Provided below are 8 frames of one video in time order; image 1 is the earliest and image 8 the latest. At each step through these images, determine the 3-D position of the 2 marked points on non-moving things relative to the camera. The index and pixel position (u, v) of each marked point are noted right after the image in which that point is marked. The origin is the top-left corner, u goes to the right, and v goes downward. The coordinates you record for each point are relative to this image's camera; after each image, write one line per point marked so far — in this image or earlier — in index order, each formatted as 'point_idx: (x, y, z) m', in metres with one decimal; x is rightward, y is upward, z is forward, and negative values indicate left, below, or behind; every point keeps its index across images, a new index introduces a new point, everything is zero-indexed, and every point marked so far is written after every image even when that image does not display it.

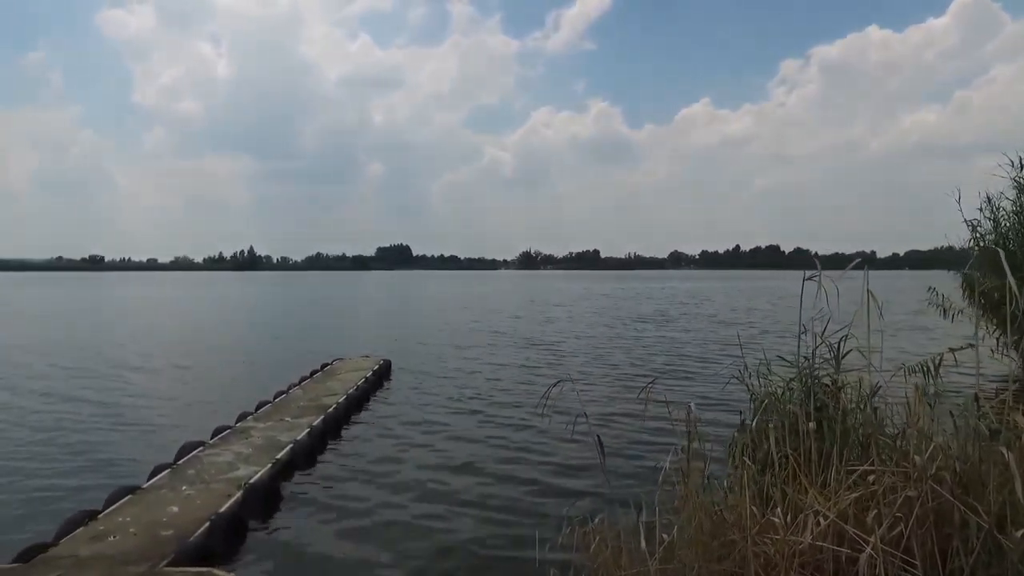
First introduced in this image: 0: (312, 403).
0: (-4.6, -2.7, +13.8) m
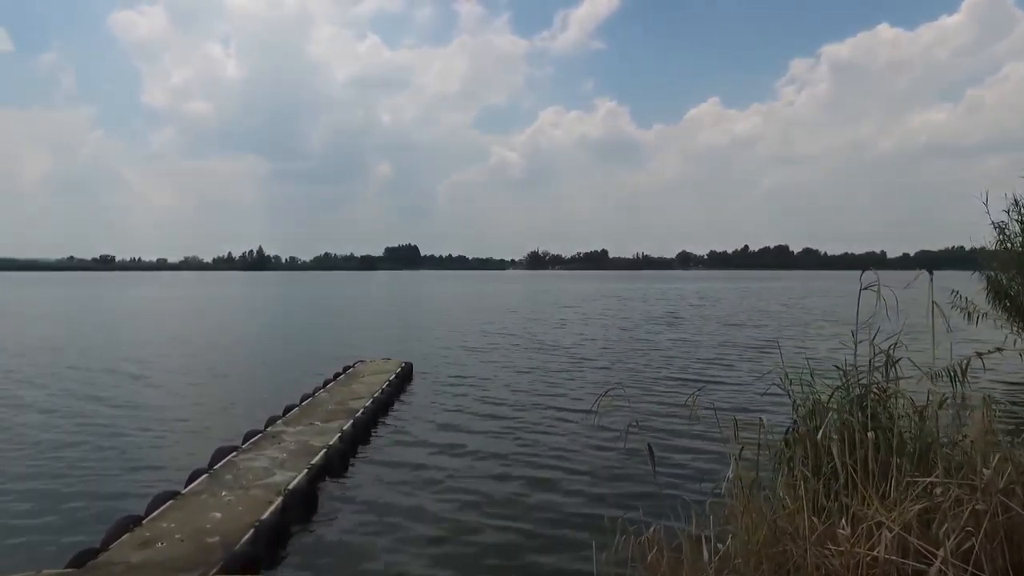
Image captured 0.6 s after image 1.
0: (-4.0, -2.7, +13.9) m
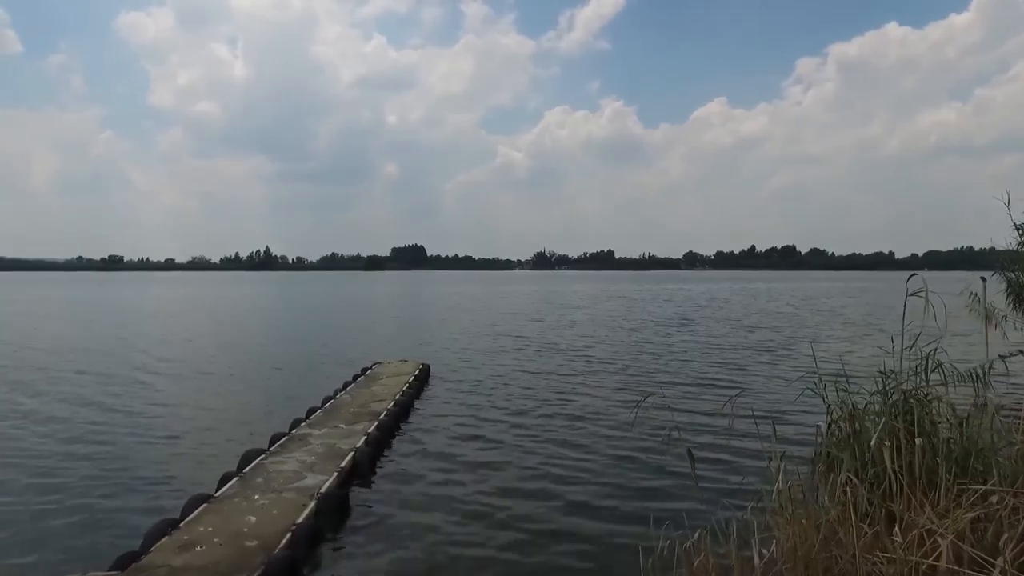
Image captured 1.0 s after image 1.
0: (-3.5, -2.8, +13.9) m
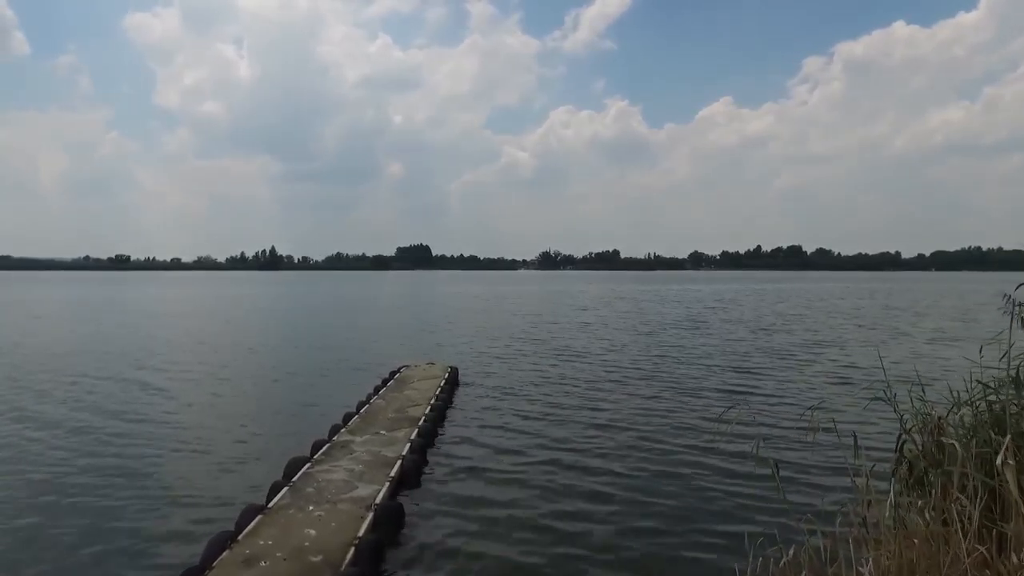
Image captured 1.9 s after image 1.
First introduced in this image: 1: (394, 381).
0: (-2.6, -2.9, +13.7) m
1: (-3.5, -2.8, +17.7) m
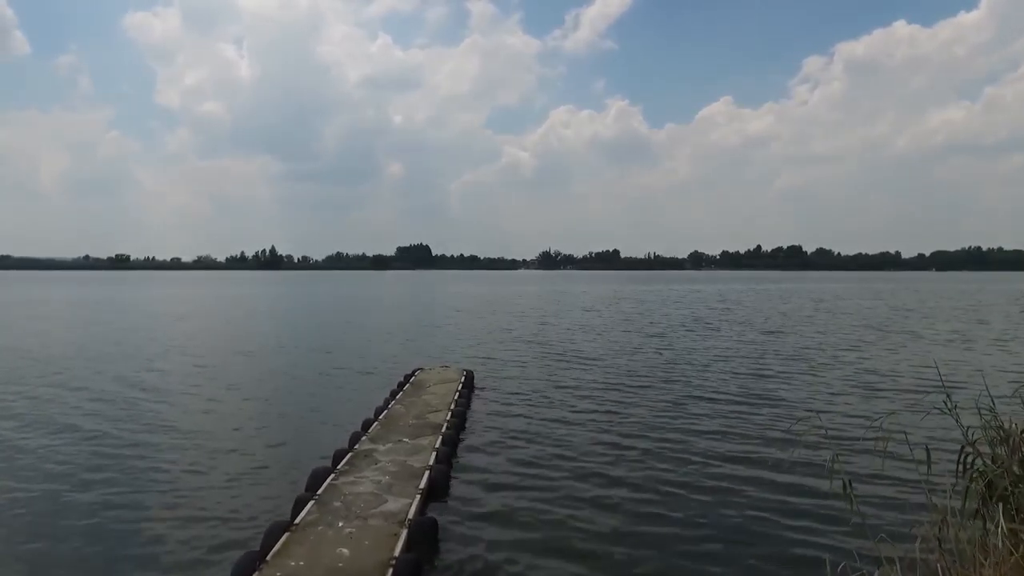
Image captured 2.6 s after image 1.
0: (-2.0, -2.9, +13.2) m
1: (-2.9, -2.8, +17.3) m
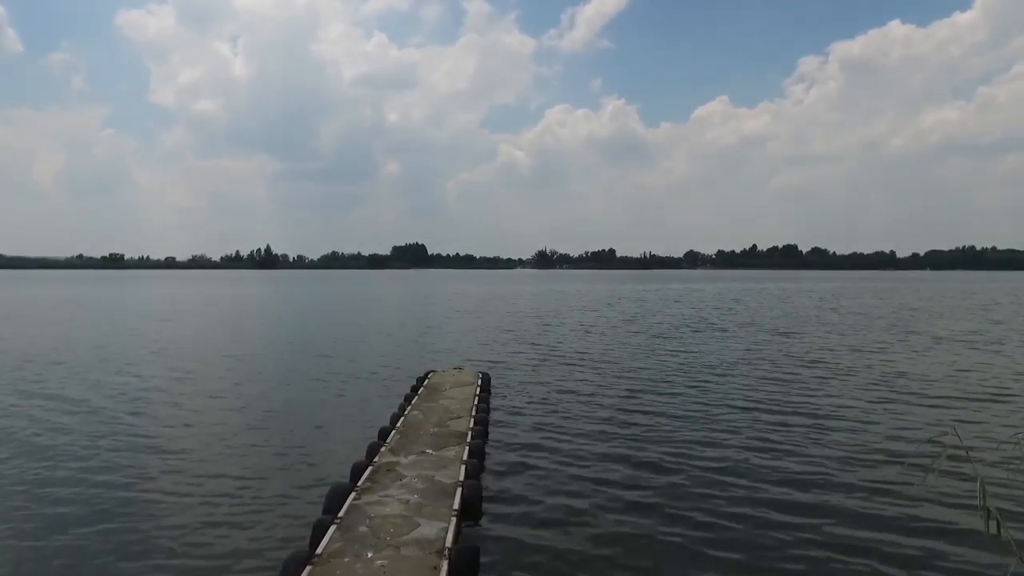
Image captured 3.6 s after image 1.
0: (-1.4, -2.9, +12.2) m
1: (-2.4, -2.7, +16.2) m
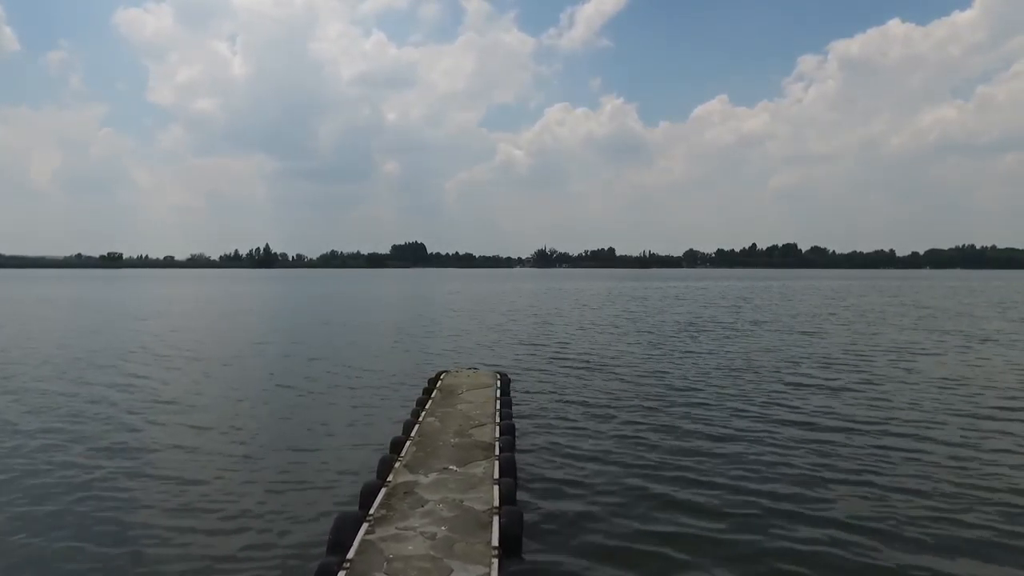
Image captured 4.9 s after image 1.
0: (-0.8, -2.6, +10.4) m
1: (-1.8, -2.5, +14.5) m
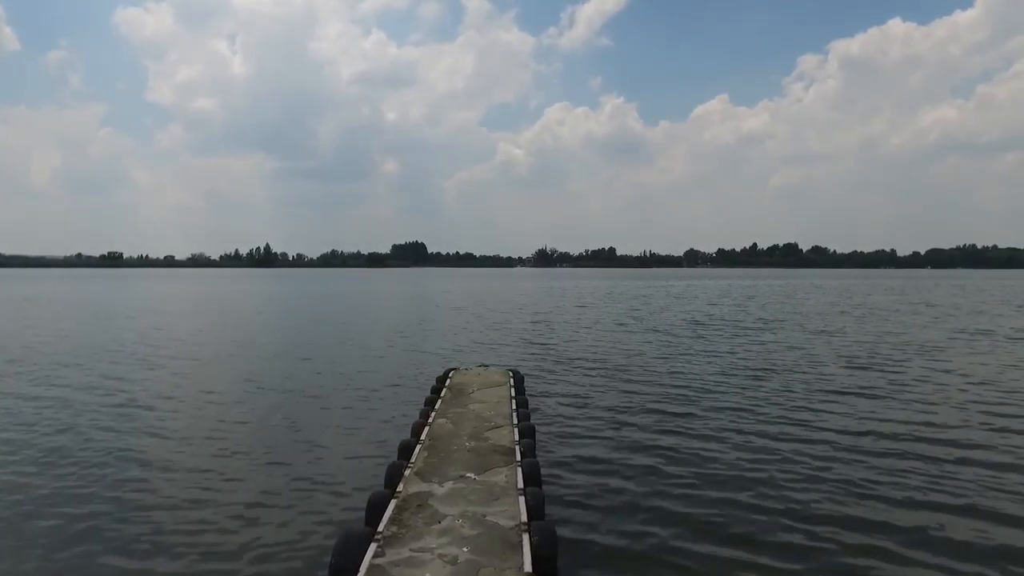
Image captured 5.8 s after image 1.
0: (-0.5, -2.4, +9.4) m
1: (-1.4, -2.3, +13.5) m
